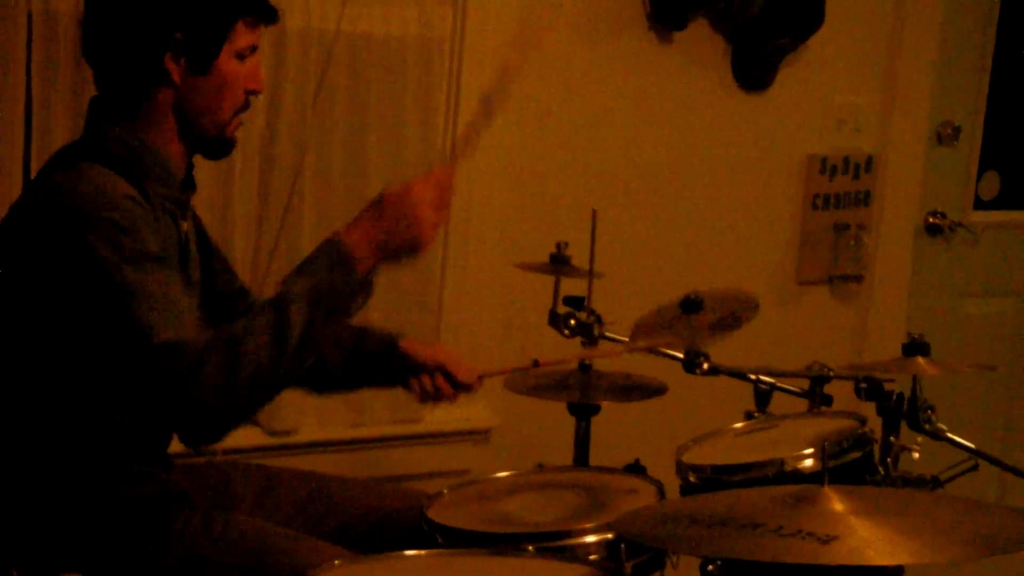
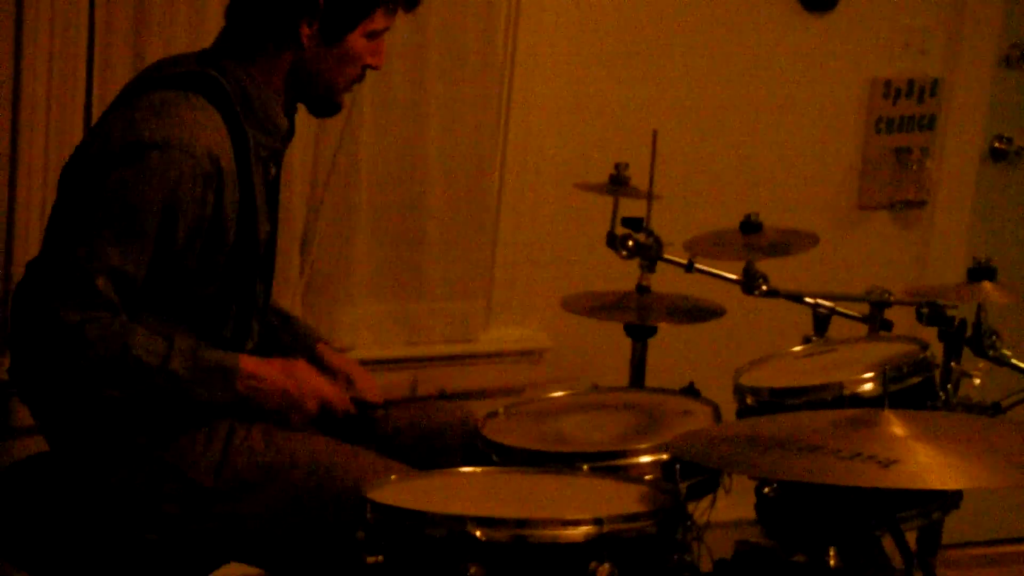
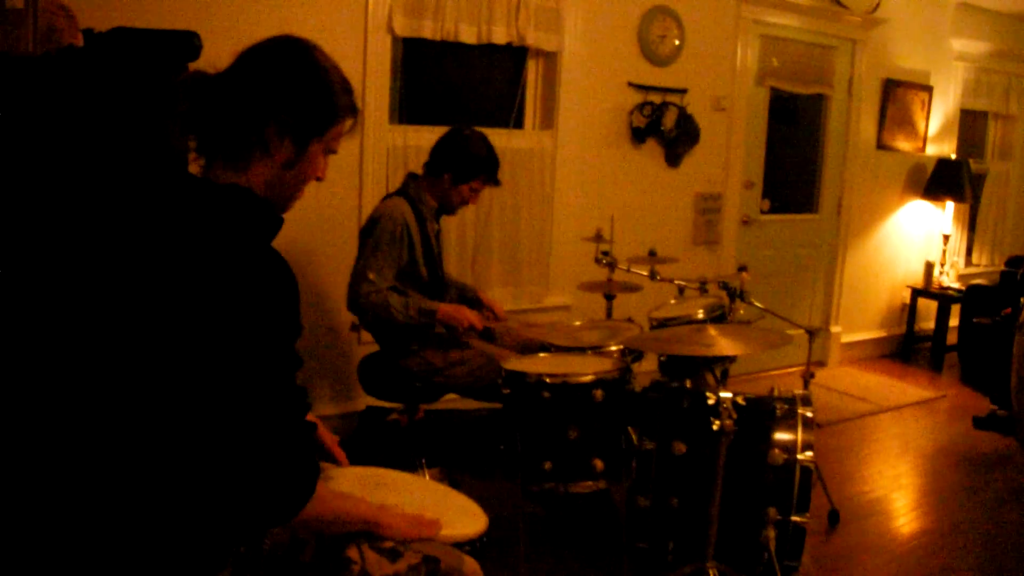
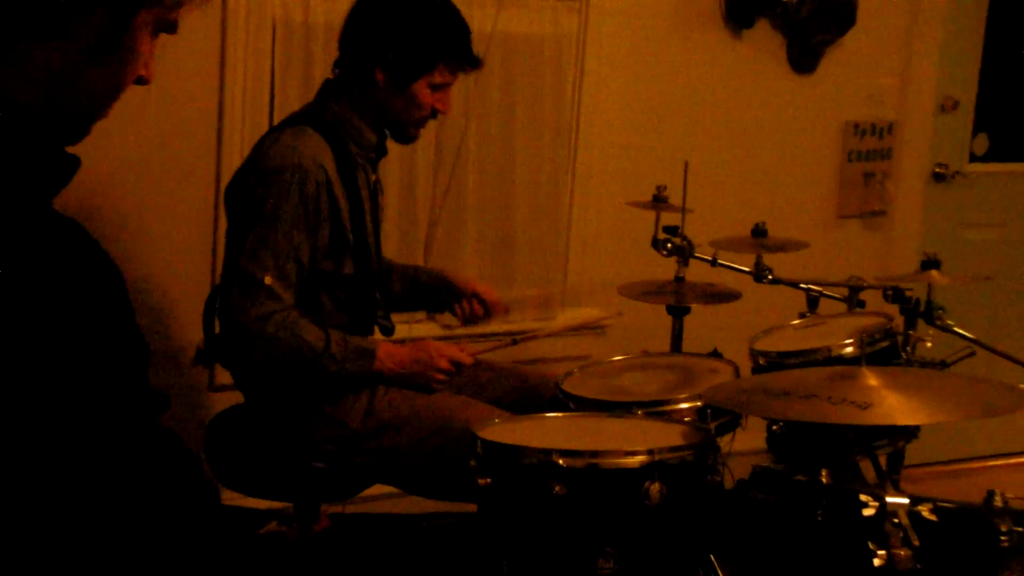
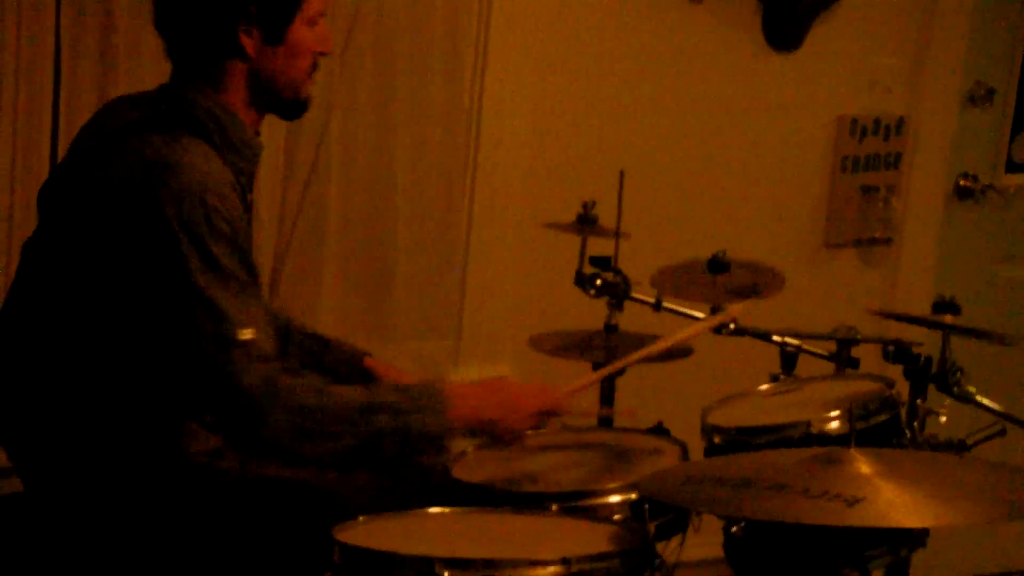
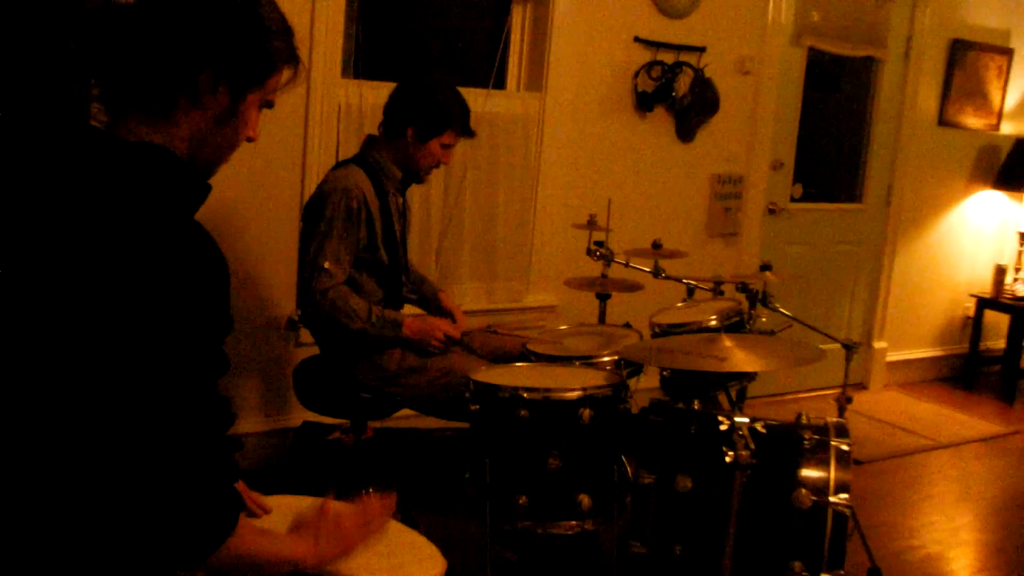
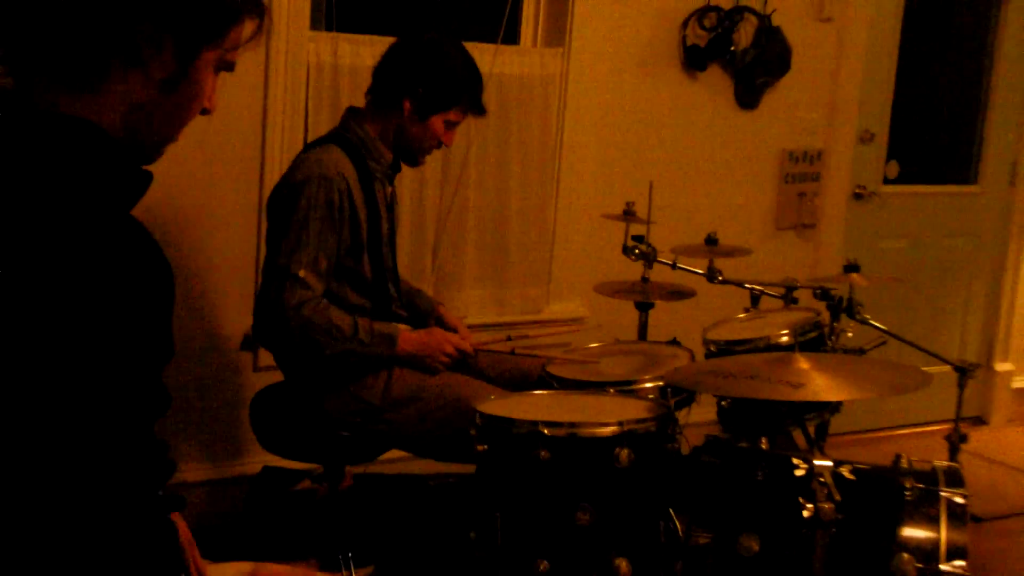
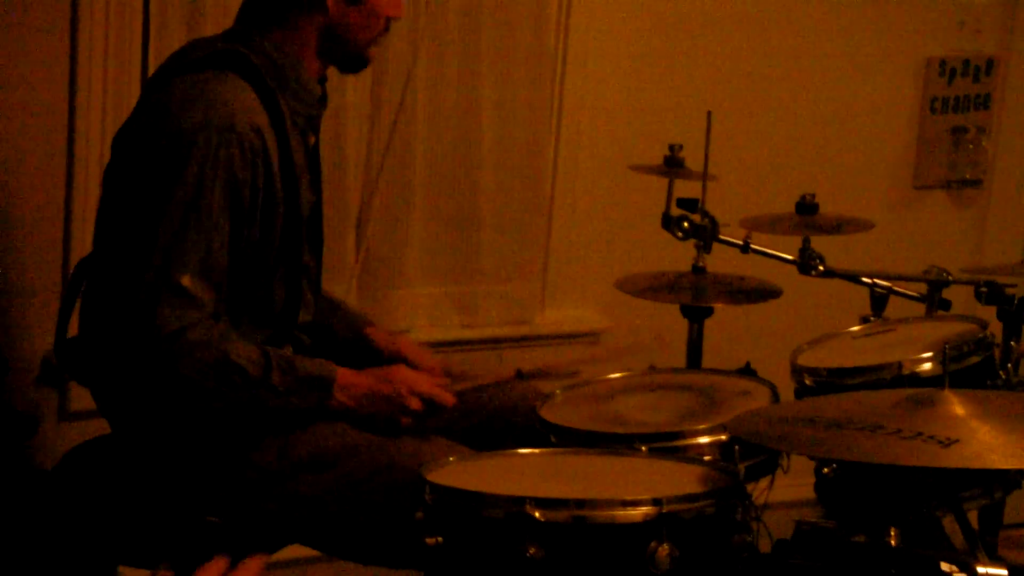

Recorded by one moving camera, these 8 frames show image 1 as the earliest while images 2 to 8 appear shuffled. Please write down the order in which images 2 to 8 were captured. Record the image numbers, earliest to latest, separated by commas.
5, 2, 8, 4, 7, 6, 3
